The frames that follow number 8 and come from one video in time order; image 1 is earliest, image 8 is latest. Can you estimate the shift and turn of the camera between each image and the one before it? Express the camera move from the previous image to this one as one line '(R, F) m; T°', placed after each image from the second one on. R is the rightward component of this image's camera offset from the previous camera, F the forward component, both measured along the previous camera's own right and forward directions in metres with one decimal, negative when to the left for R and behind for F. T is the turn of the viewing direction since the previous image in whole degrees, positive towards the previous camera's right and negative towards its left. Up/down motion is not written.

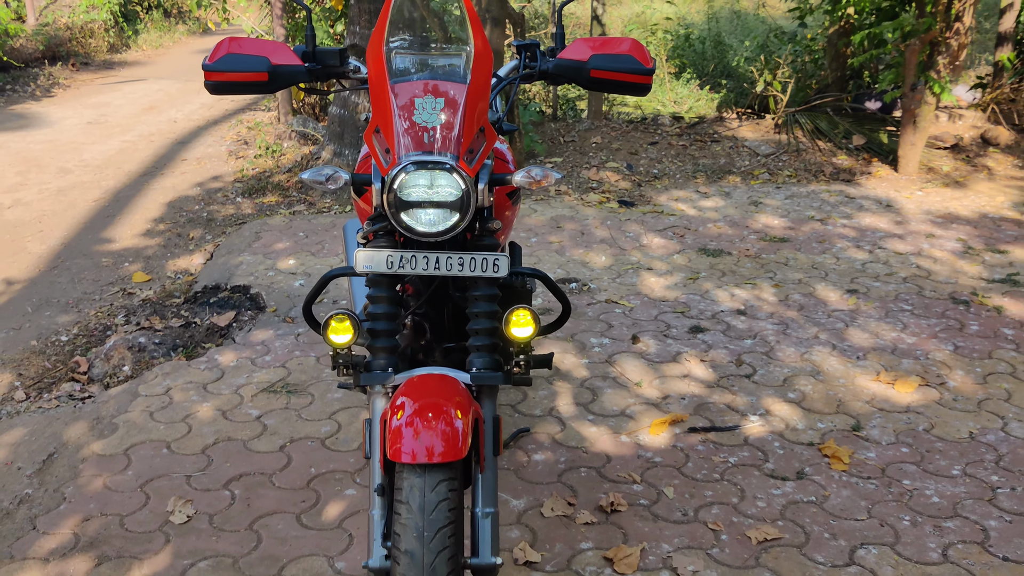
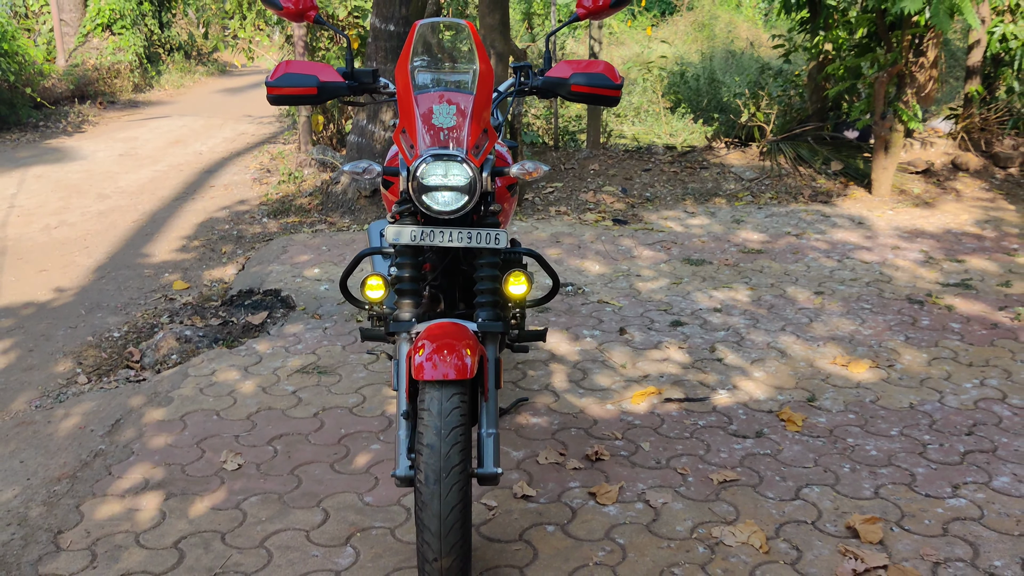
(0.0, -0.5) m; 0°
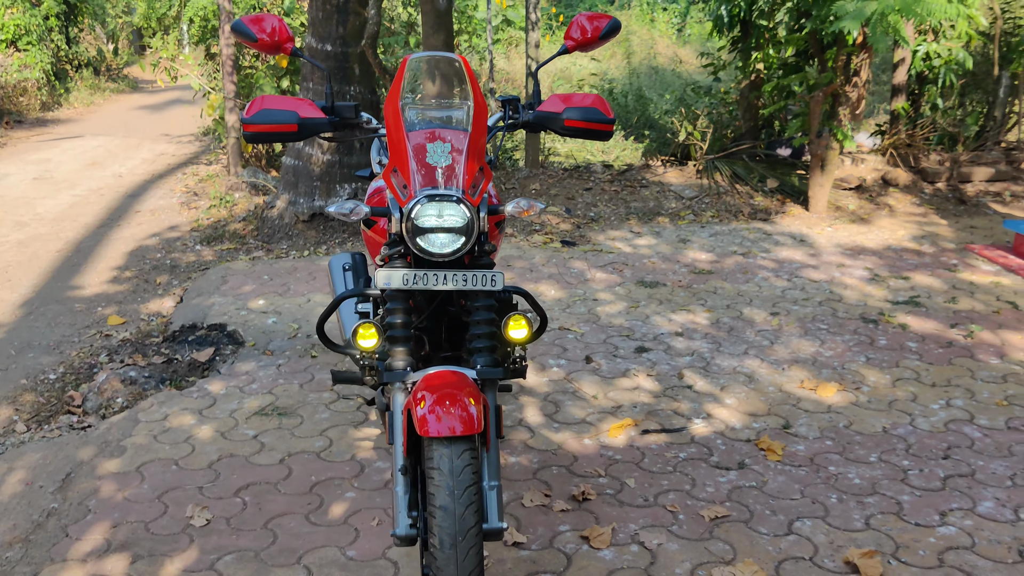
(-0.2, +0.1) m; +5°
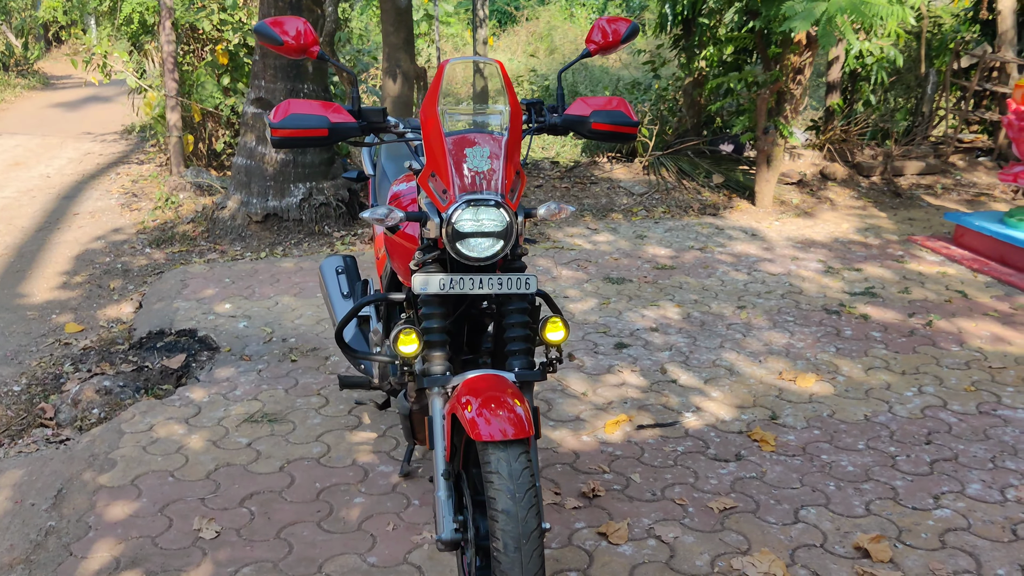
(-0.3, 0.0) m; +5°
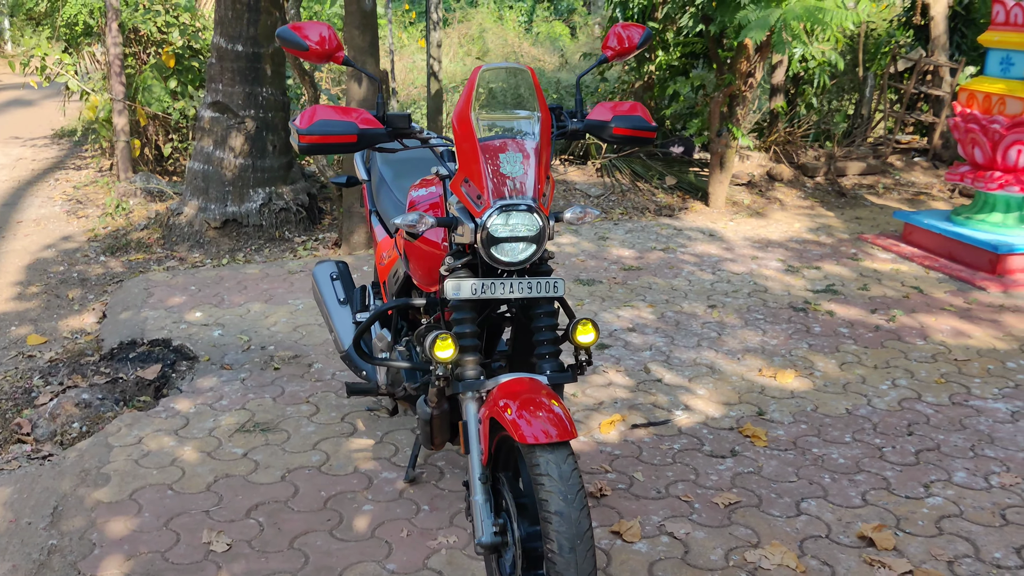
(-0.3, 0.0) m; +4°
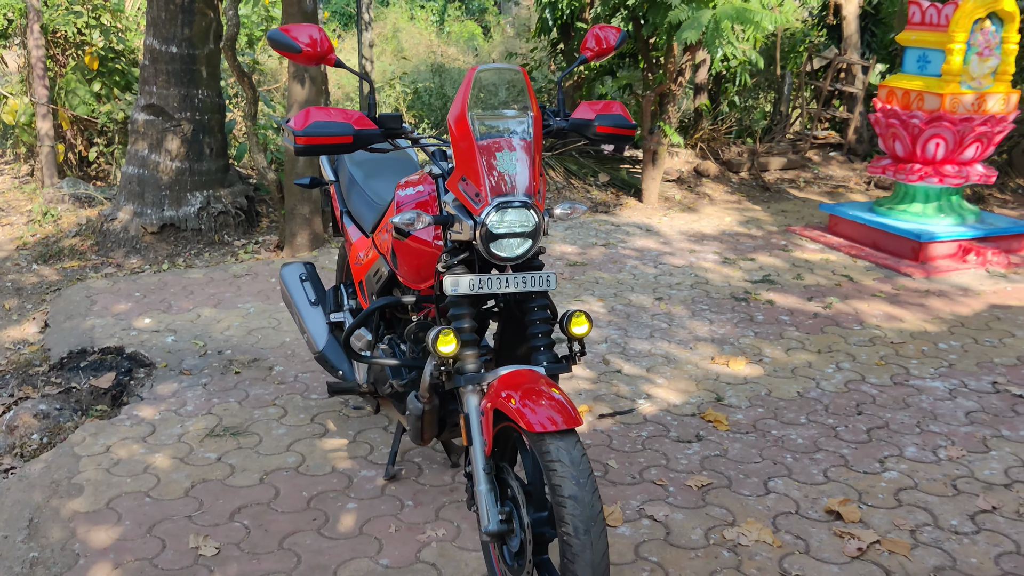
(-0.2, -0.1) m; +5°
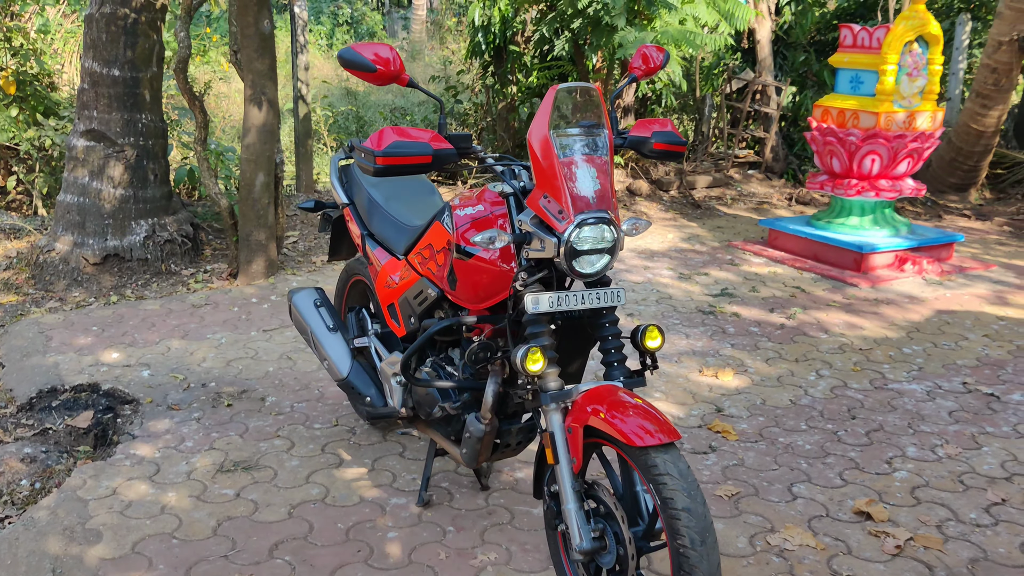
(-0.5, 0.0) m; +7°
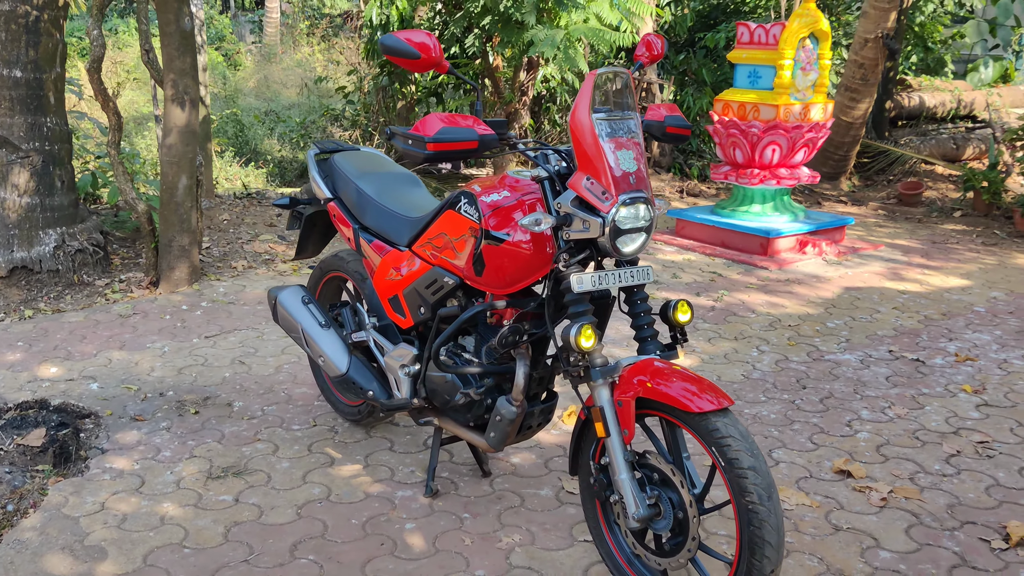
(-0.5, 0.0) m; +9°
